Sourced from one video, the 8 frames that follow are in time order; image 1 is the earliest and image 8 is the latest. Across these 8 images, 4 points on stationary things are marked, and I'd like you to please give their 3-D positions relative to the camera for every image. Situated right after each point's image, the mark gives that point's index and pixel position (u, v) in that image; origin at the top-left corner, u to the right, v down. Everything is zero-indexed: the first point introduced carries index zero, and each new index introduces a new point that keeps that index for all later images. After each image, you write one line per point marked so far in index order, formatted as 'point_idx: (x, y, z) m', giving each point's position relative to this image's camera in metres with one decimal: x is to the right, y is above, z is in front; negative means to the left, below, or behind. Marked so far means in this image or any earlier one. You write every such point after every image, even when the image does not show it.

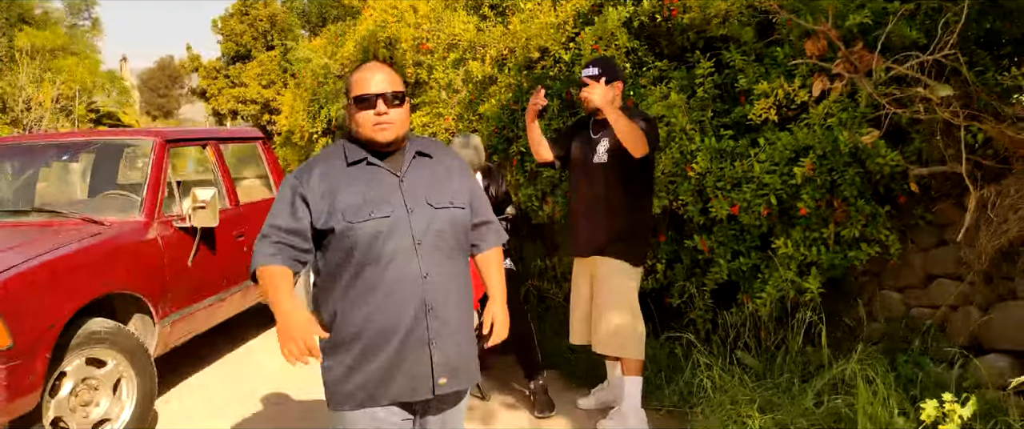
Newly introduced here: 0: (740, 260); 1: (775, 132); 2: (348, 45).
0: (+1.2, -0.2, +4.0) m
1: (+1.4, +0.4, +3.8) m
2: (-2.6, +2.7, +11.7) m
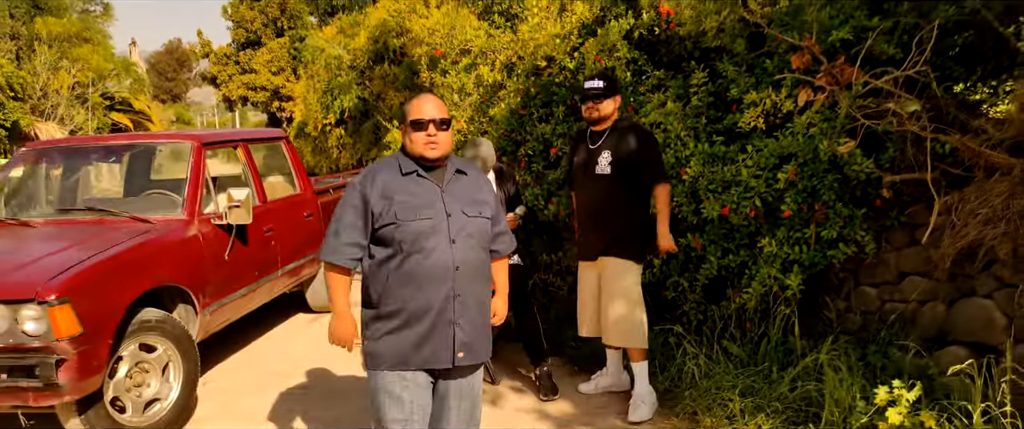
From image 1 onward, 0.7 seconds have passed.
0: (+1.3, -0.2, +4.3) m
1: (+1.4, +0.4, +4.2) m
2: (-2.4, +2.9, +12.0) m
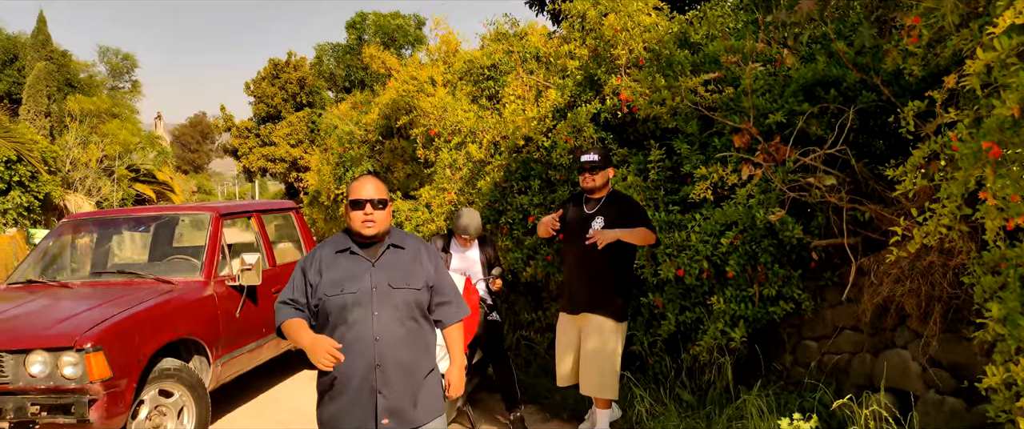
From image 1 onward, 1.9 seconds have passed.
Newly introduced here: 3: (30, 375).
0: (+1.1, -0.6, +4.8) m
1: (+1.3, 0.0, +4.7) m
2: (-2.4, +1.8, +12.8) m
3: (-2.3, -0.8, +3.6) m
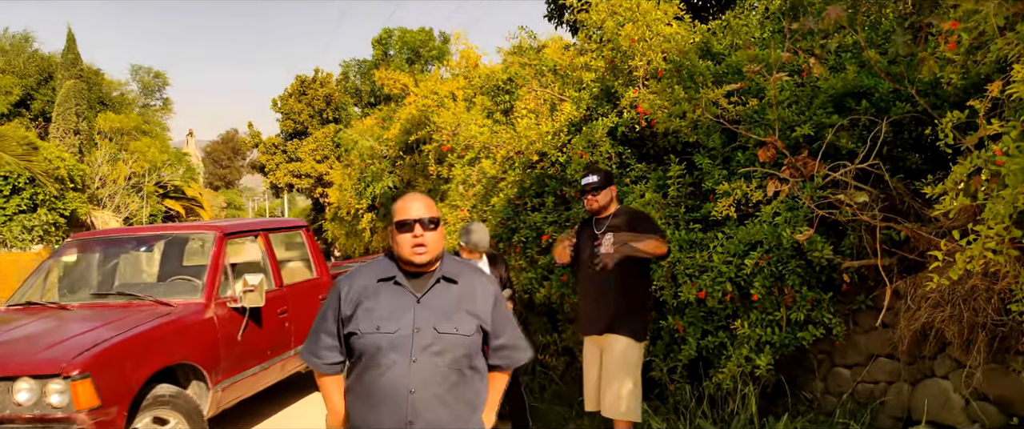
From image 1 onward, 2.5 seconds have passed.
0: (+1.2, -0.7, +4.5) m
1: (+1.3, -0.1, +4.5) m
2: (-2.0, +1.5, +12.7) m
3: (-2.3, -0.9, +3.5) m
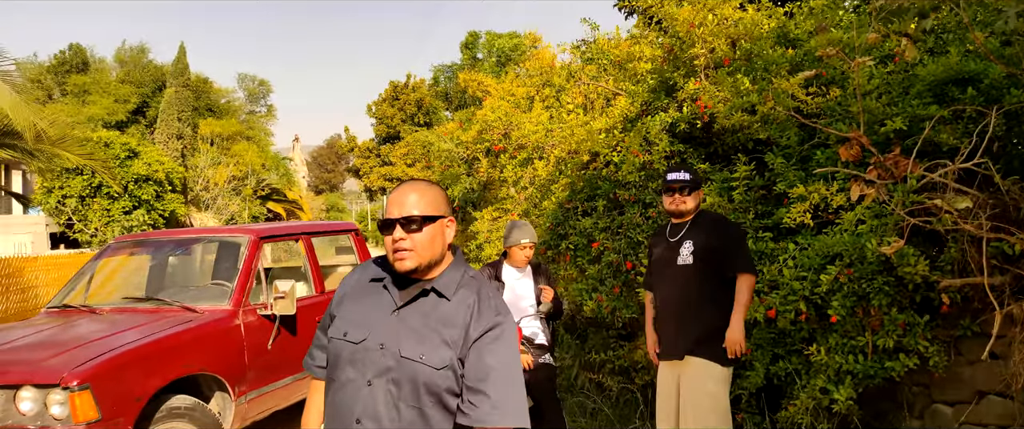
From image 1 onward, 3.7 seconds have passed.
0: (+1.4, -0.8, +3.9) m
1: (+1.5, -0.1, +3.9) m
2: (-0.7, +1.4, +12.5) m
3: (-2.2, -0.9, +3.3) m
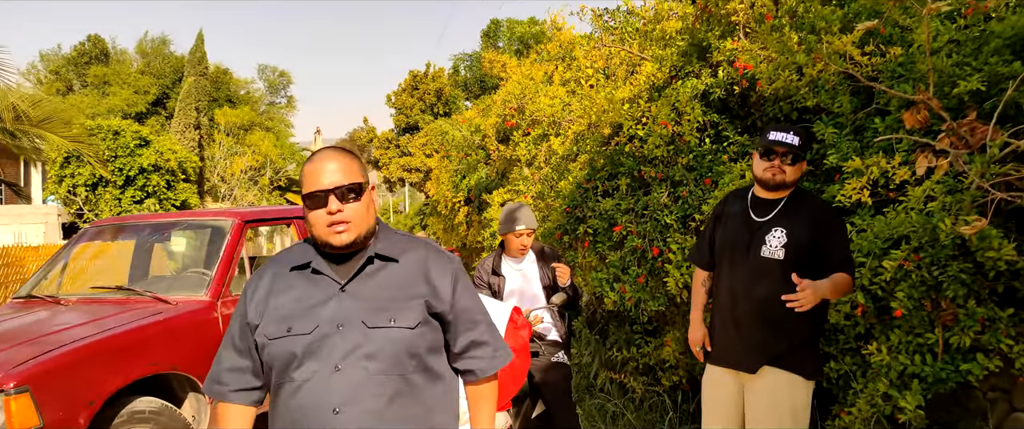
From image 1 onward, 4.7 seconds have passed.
0: (+1.4, -0.7, +3.4) m
1: (+1.6, 0.0, +3.3) m
2: (-0.4, +1.6, +12.0) m
3: (-2.2, -0.8, +2.9) m
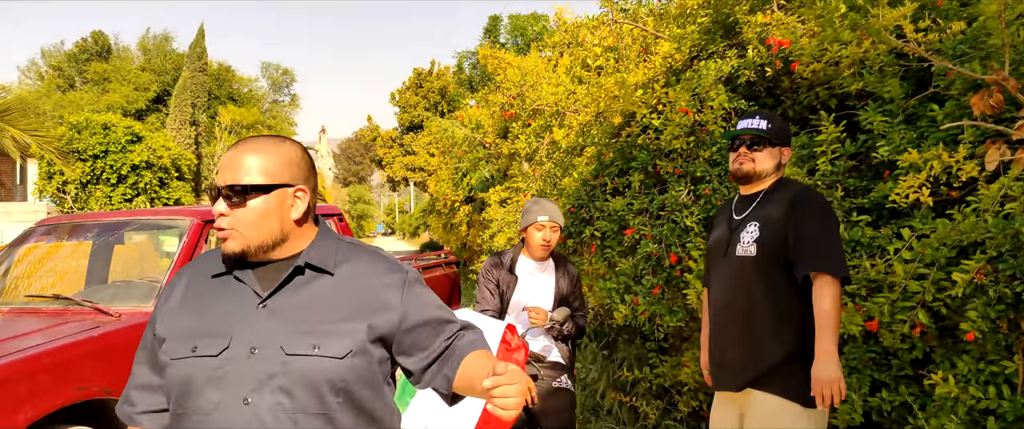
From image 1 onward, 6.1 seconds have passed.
0: (+1.4, -0.7, +2.9) m
1: (+1.5, 0.0, +2.8) m
2: (-0.4, +1.6, +11.5) m
3: (-2.2, -0.8, +2.4) m
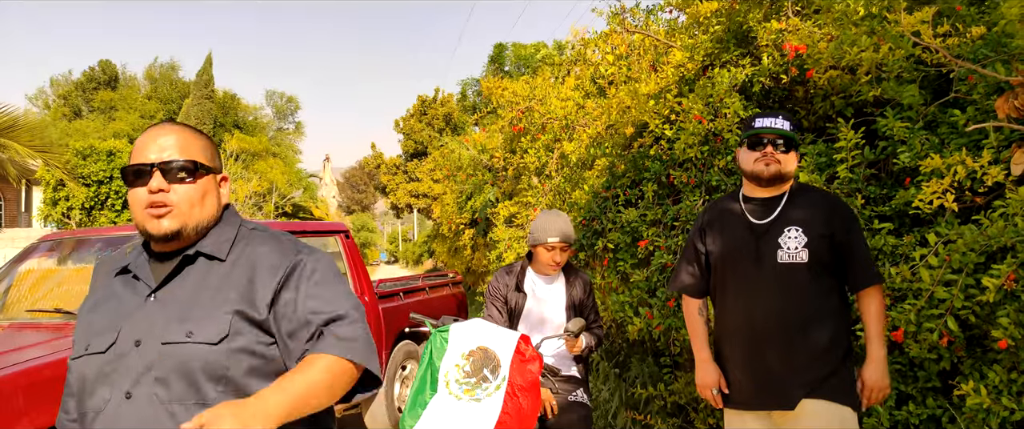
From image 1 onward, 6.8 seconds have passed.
0: (+1.5, -0.7, +2.8) m
1: (+1.6, 0.0, +2.7) m
2: (-0.3, +1.2, +11.4) m
3: (-2.1, -0.8, +2.3) m
